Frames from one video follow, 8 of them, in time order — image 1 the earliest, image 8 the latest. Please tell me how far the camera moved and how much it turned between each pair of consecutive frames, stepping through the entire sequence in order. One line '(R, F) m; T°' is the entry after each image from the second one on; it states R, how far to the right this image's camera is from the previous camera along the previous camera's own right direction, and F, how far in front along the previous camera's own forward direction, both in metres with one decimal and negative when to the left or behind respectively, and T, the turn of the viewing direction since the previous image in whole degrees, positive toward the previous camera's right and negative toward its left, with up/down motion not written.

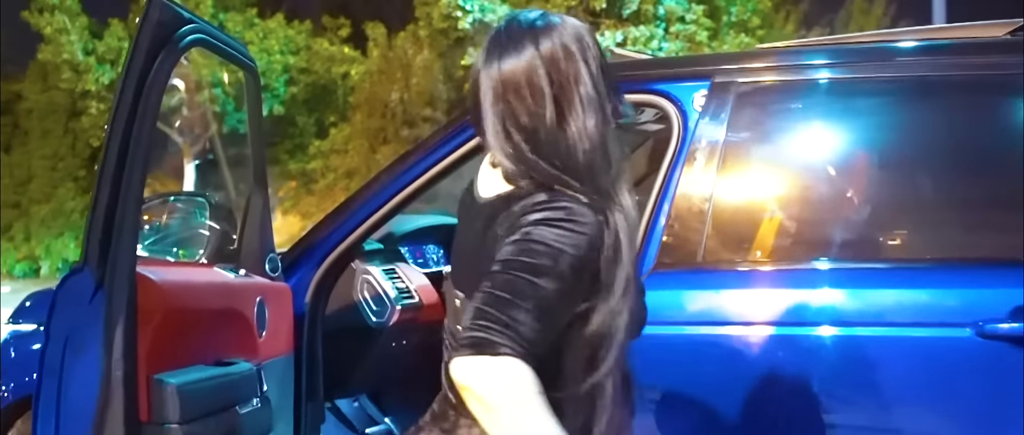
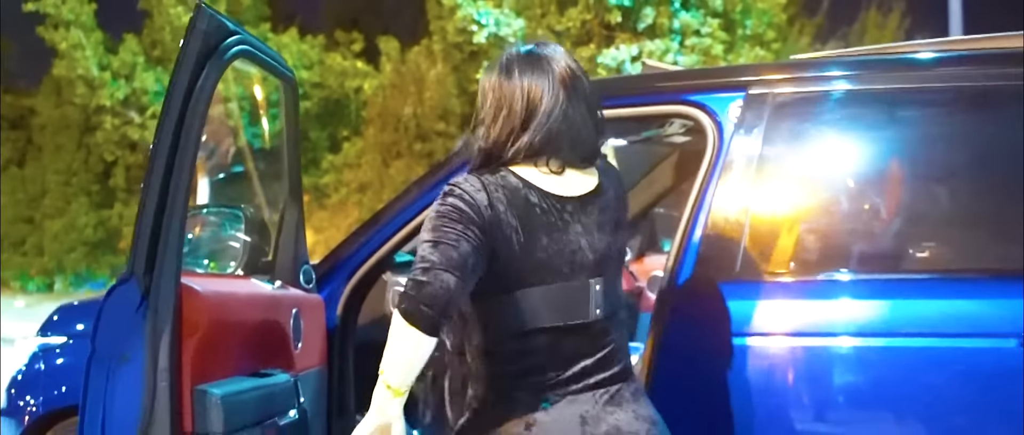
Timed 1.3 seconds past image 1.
(0.0, 0.0) m; 0°
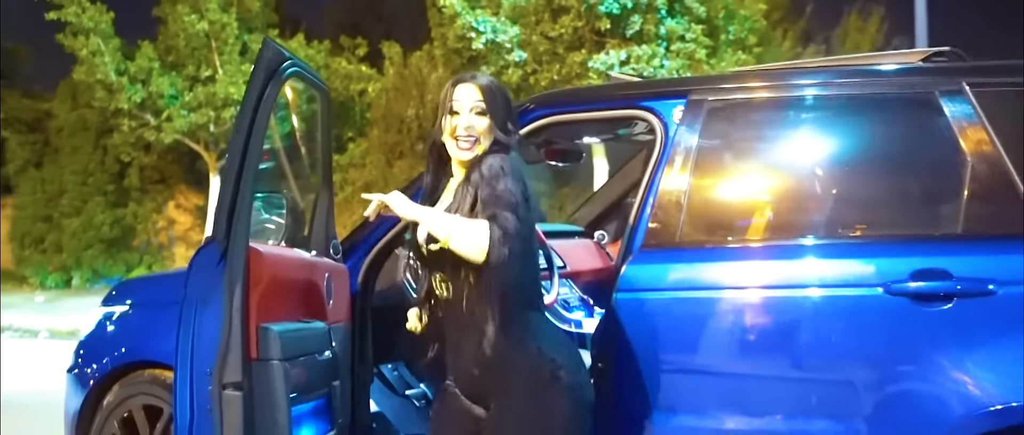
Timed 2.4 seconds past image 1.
(0.0, -0.5) m; 0°
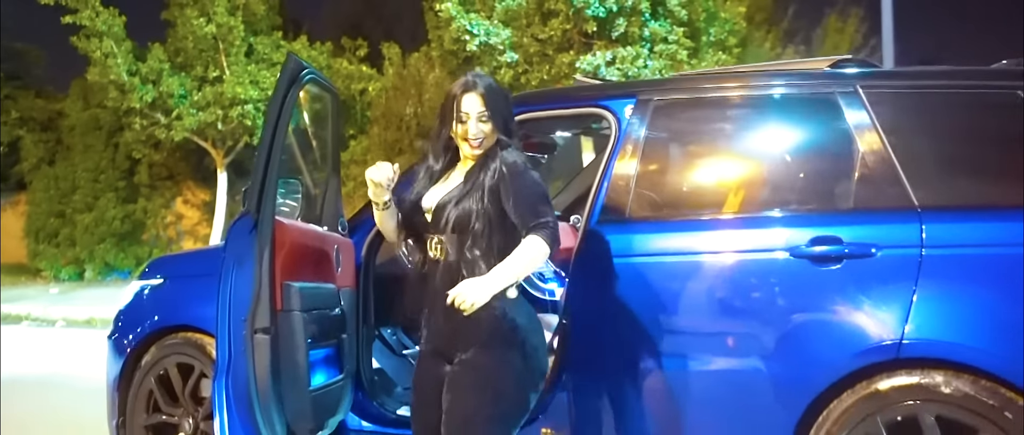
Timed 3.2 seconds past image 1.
(0.0, -0.5) m; 0°
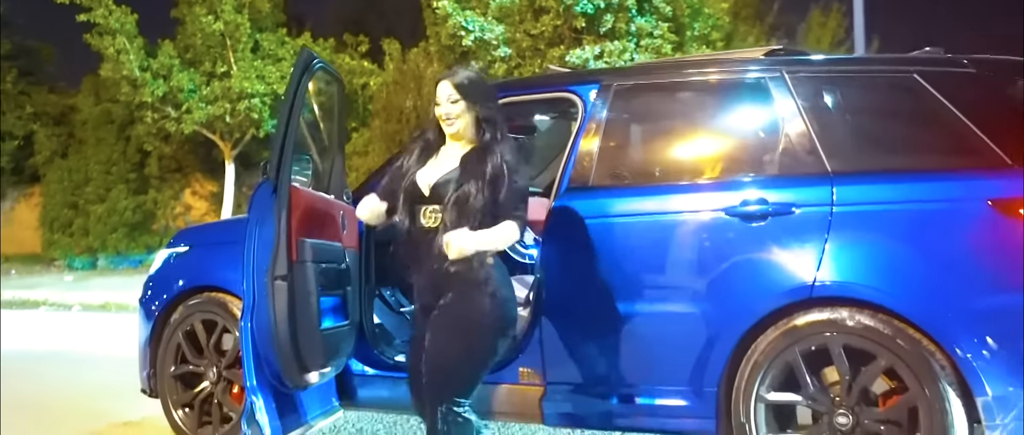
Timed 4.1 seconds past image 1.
(+0.1, -0.5) m; 0°
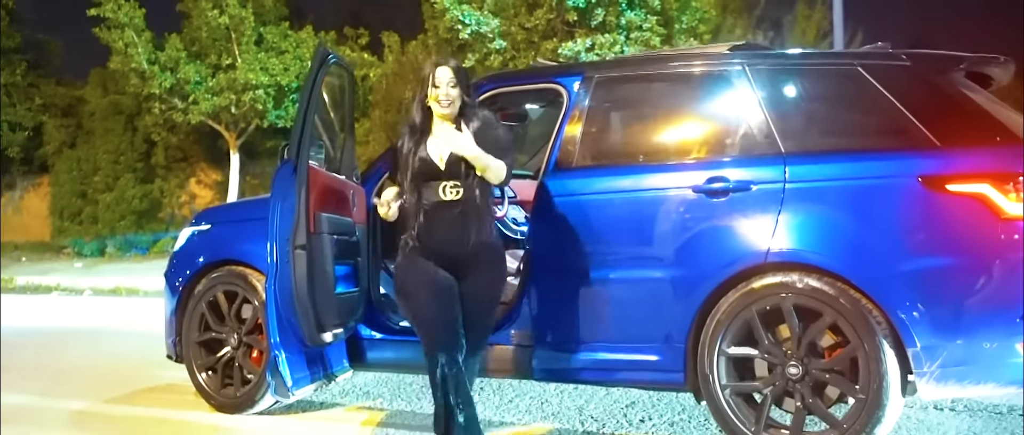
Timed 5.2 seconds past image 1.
(0.0, -0.4) m; 0°
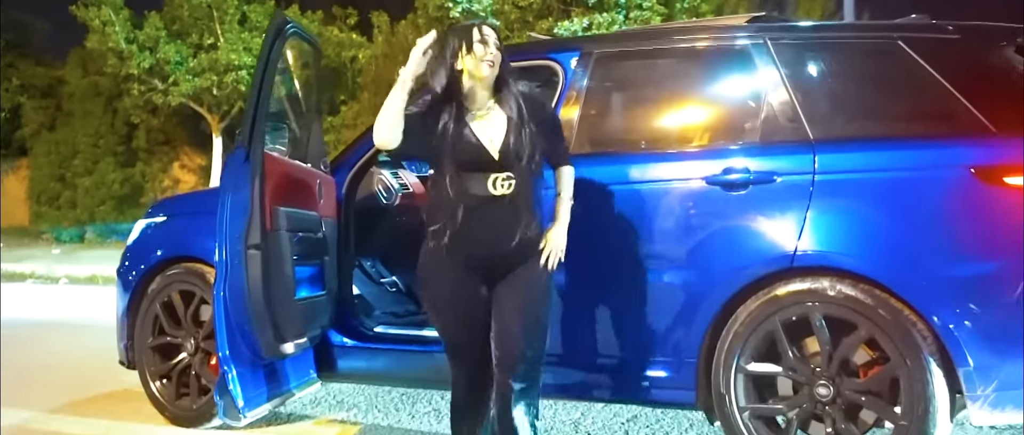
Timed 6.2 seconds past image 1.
(0.0, +0.5) m; 0°
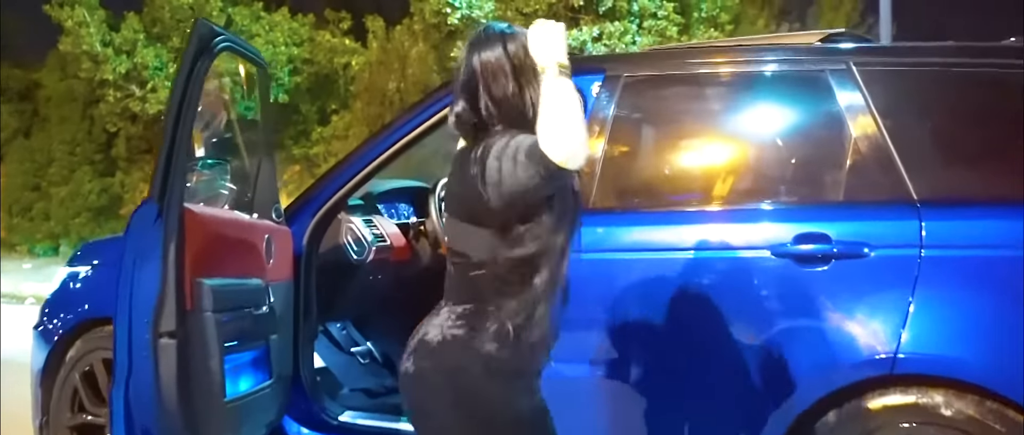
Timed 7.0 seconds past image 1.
(0.0, +0.8) m; 0°
